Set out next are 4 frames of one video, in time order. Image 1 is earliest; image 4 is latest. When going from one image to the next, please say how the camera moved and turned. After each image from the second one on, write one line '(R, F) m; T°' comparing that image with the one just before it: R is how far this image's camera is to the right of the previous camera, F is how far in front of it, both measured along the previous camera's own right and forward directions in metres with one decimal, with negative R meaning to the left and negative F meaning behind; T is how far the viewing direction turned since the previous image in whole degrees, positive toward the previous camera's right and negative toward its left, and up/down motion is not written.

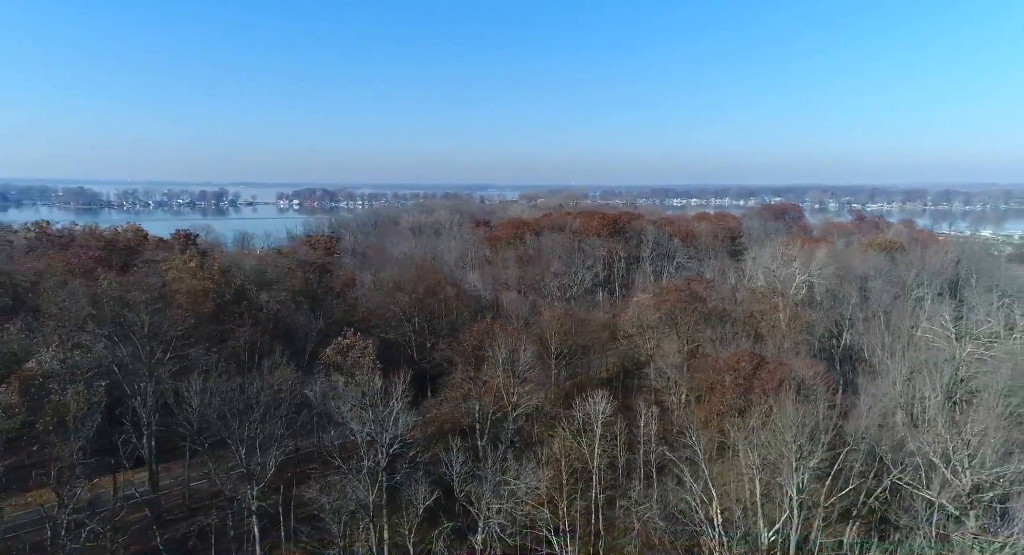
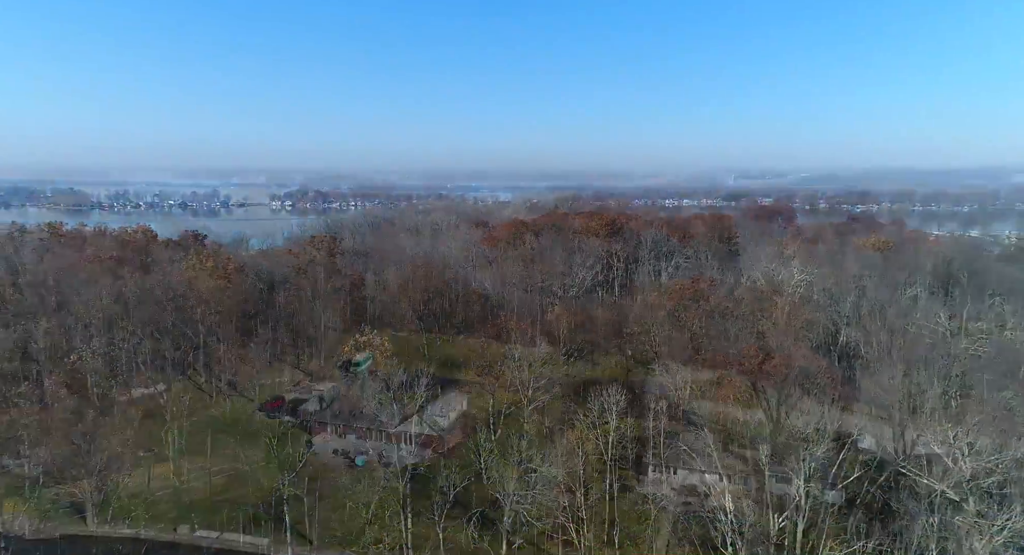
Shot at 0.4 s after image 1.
(-1.0, -0.9) m; +1°
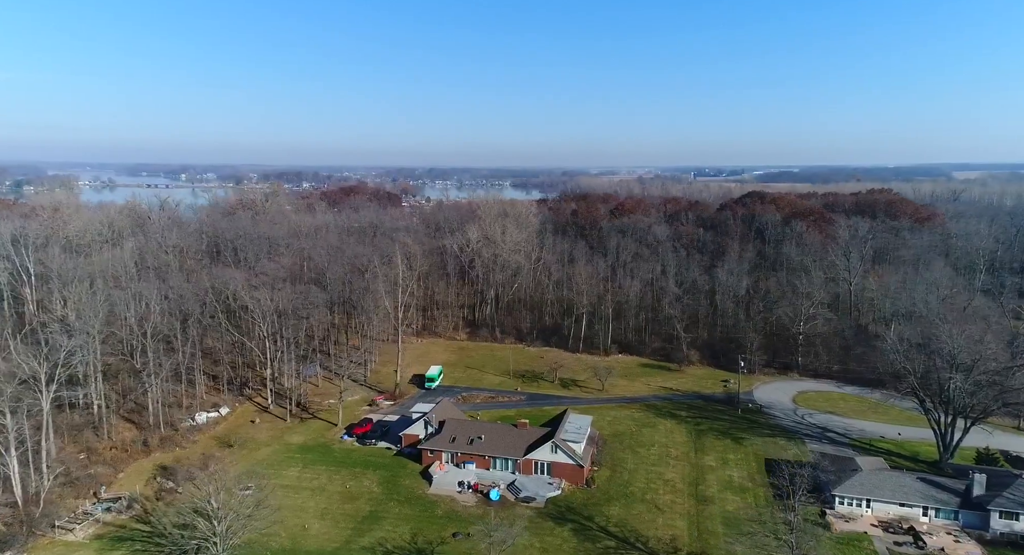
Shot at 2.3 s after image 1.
(-6.9, +3.2) m; +2°
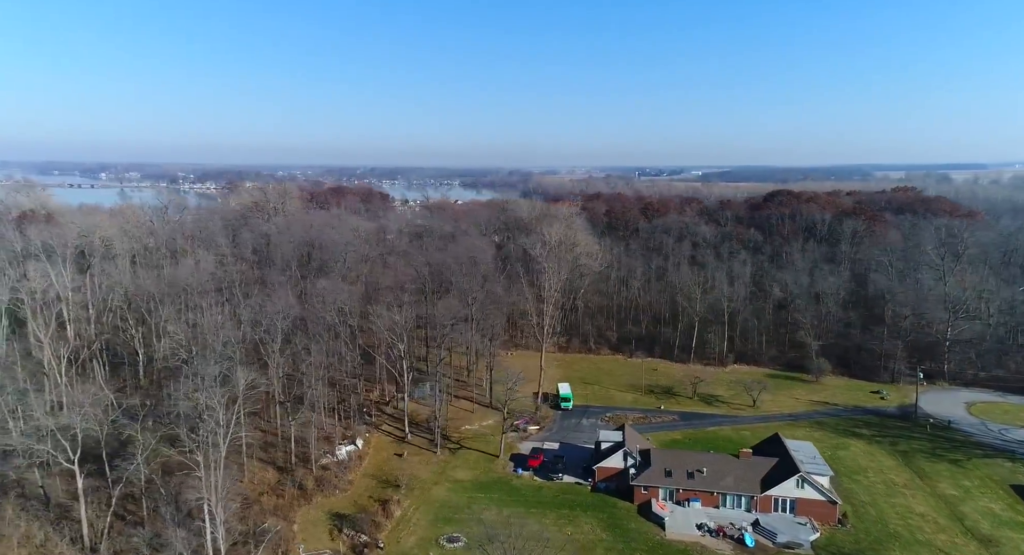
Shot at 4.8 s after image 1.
(-9.8, +3.6) m; +3°
